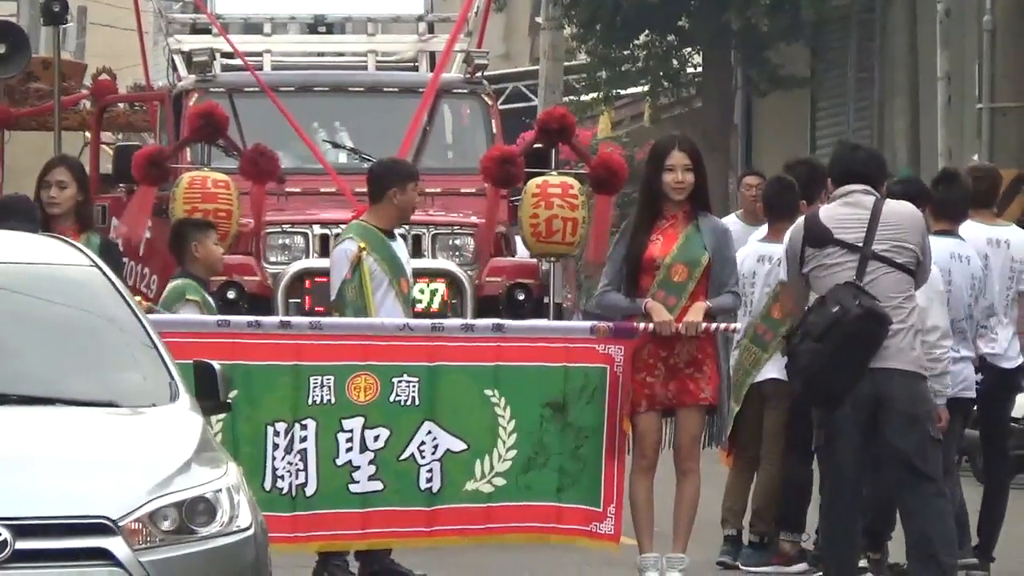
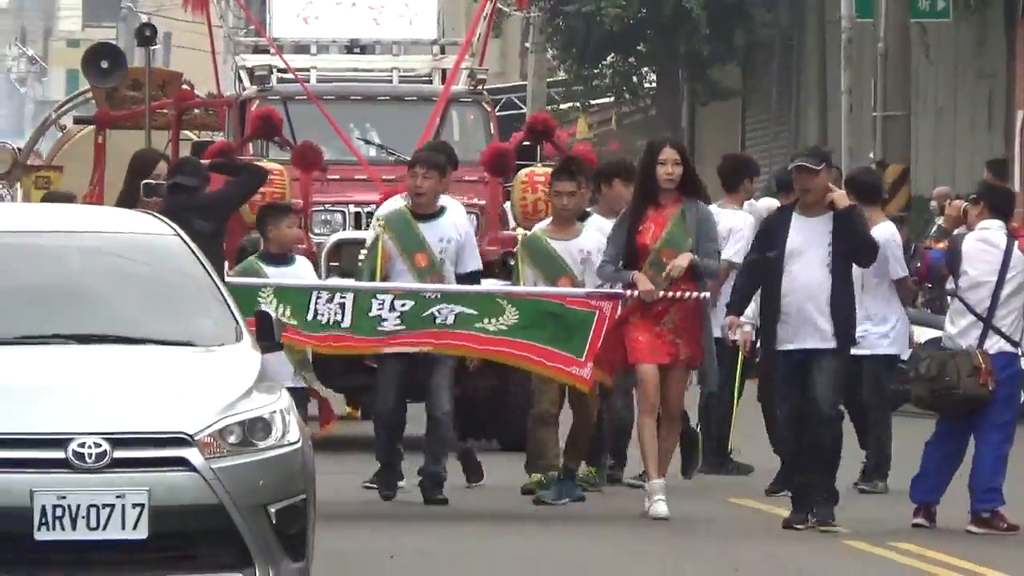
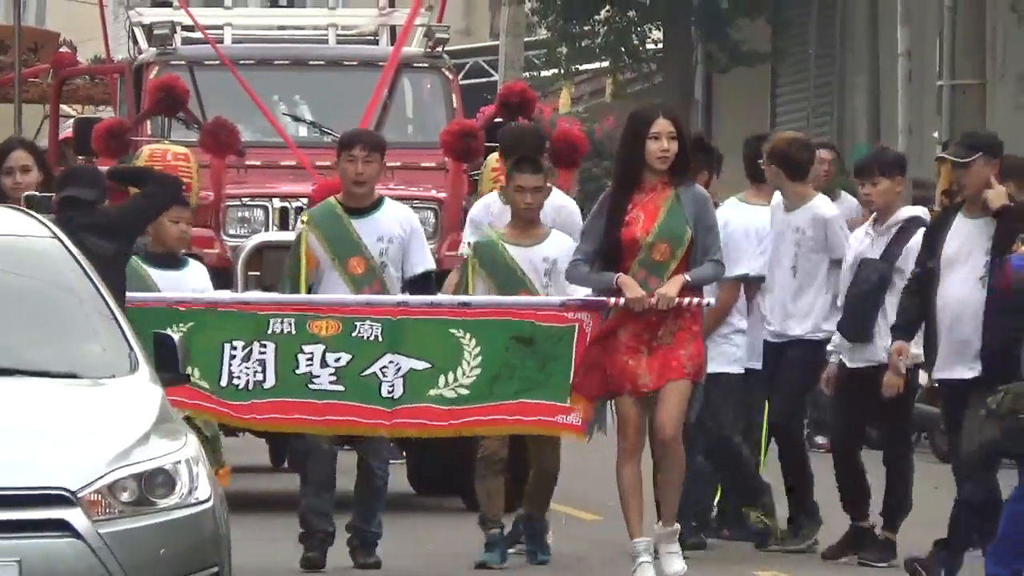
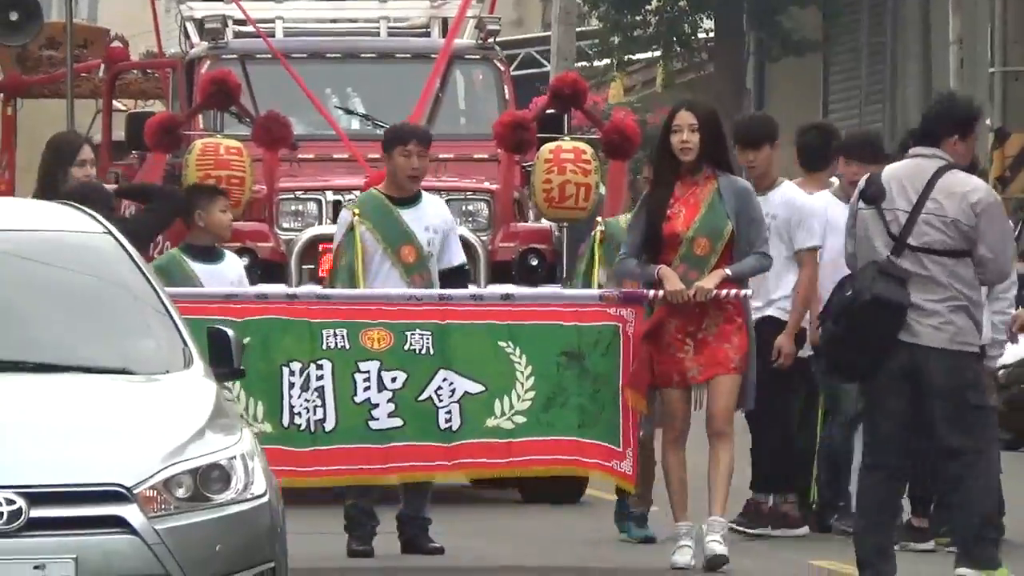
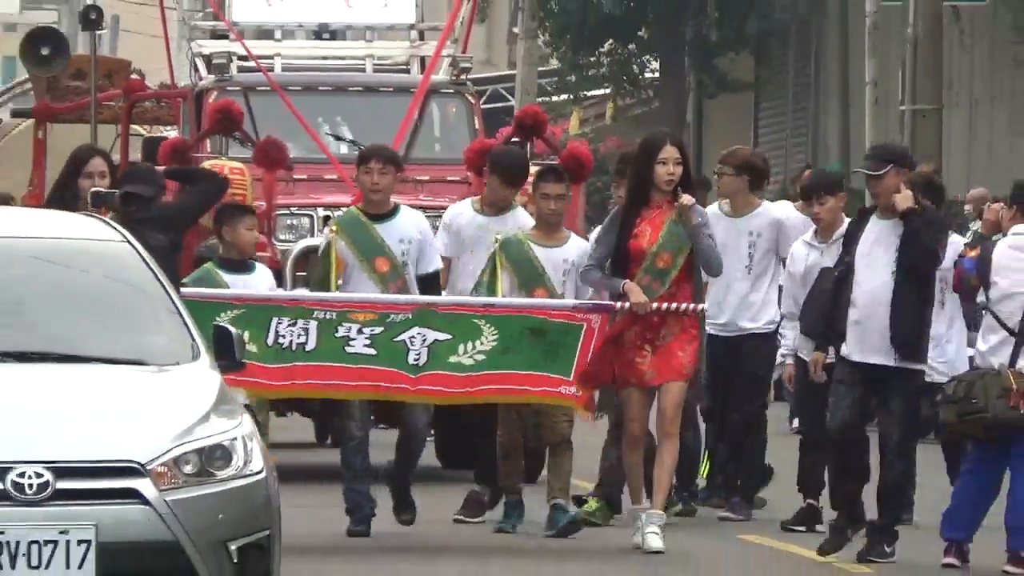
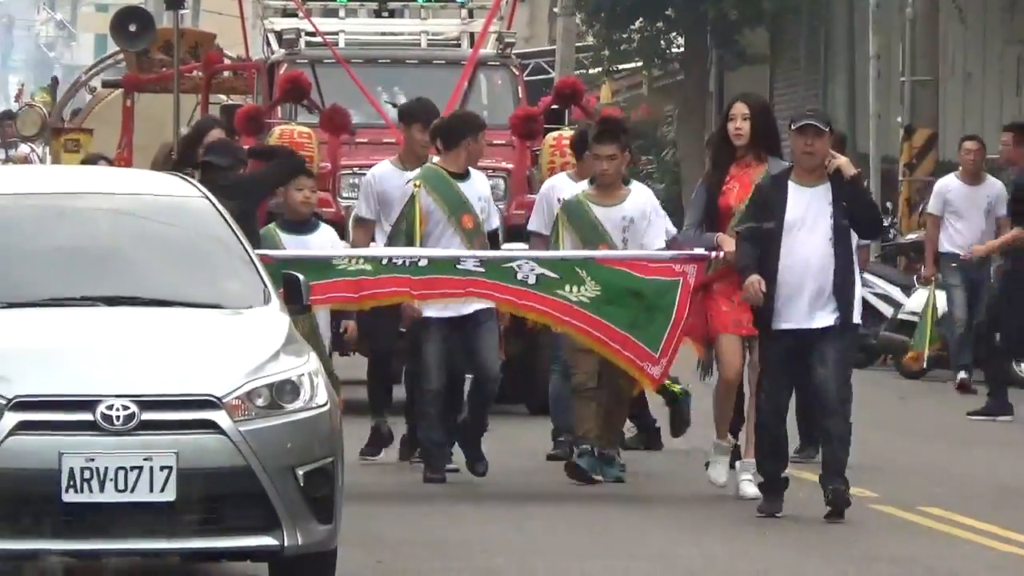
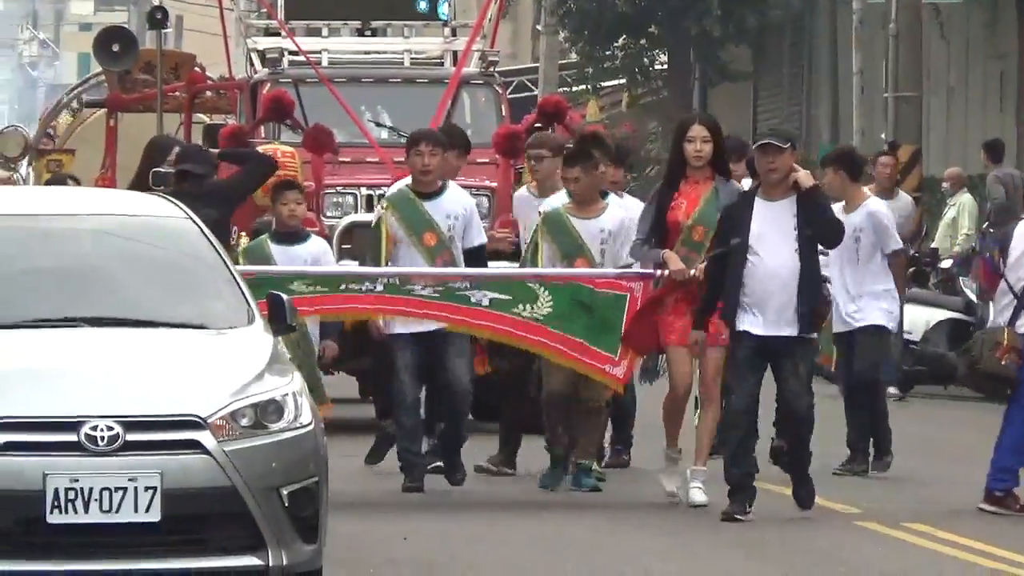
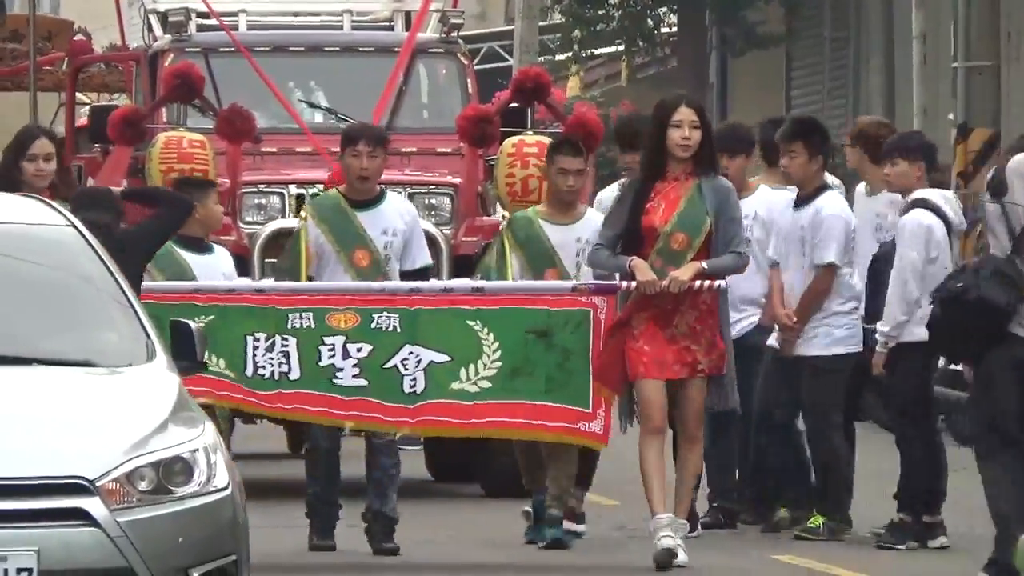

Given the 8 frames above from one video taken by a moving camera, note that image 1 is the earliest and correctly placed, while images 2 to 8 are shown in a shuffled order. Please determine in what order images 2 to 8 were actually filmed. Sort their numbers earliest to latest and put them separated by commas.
4, 8, 3, 5, 2, 7, 6
